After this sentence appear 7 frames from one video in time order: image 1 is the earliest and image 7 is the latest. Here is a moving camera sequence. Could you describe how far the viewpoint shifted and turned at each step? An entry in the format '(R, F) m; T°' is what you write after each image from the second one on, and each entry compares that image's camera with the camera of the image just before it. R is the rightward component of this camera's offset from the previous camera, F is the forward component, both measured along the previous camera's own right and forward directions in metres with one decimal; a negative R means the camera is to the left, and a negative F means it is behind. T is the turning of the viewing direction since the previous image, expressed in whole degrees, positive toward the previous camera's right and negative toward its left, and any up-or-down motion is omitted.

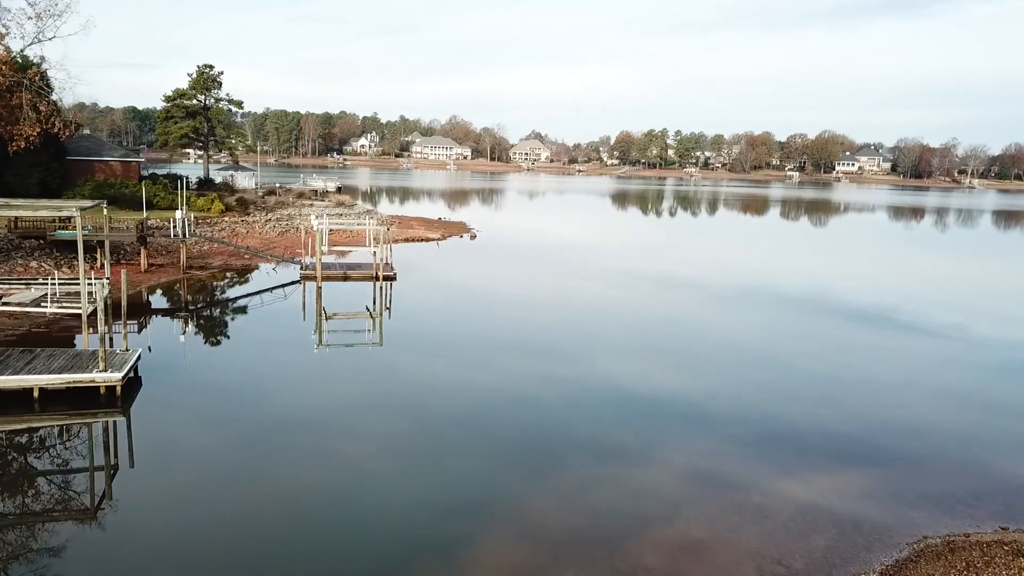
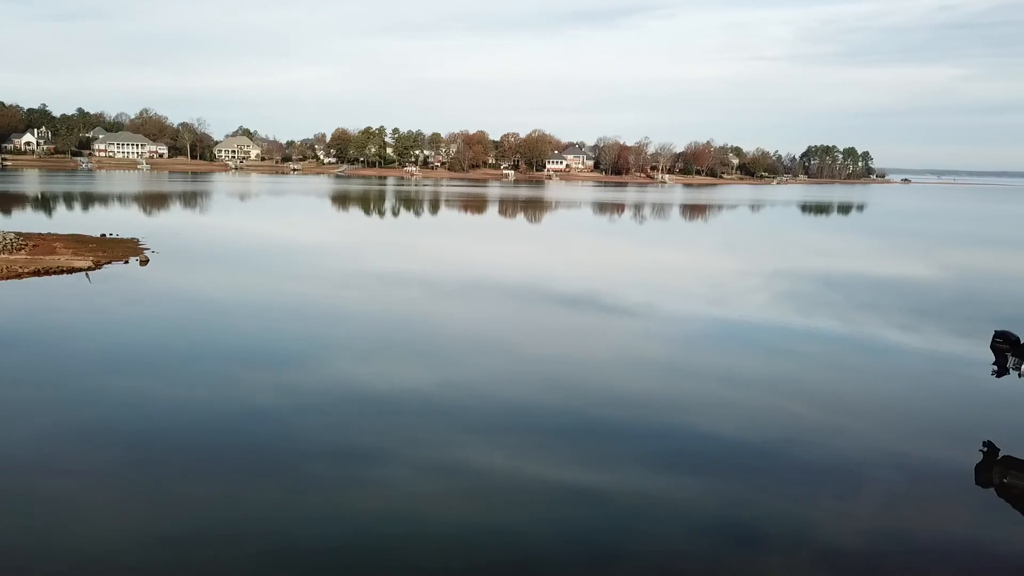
(-1.9, -3.0) m; -5°
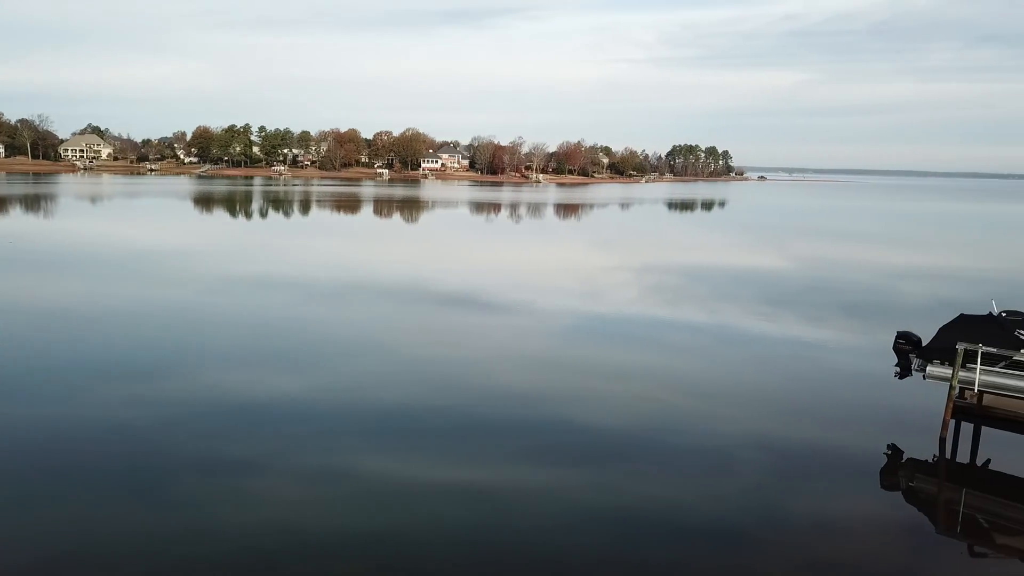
(0.0, +1.0) m; +9°
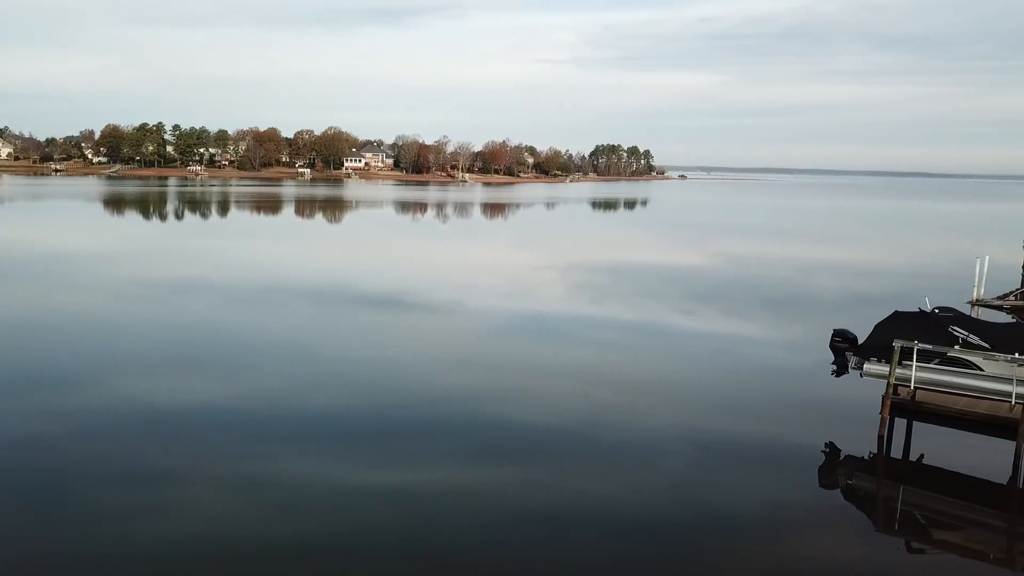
(+3.3, -0.8) m; -20°
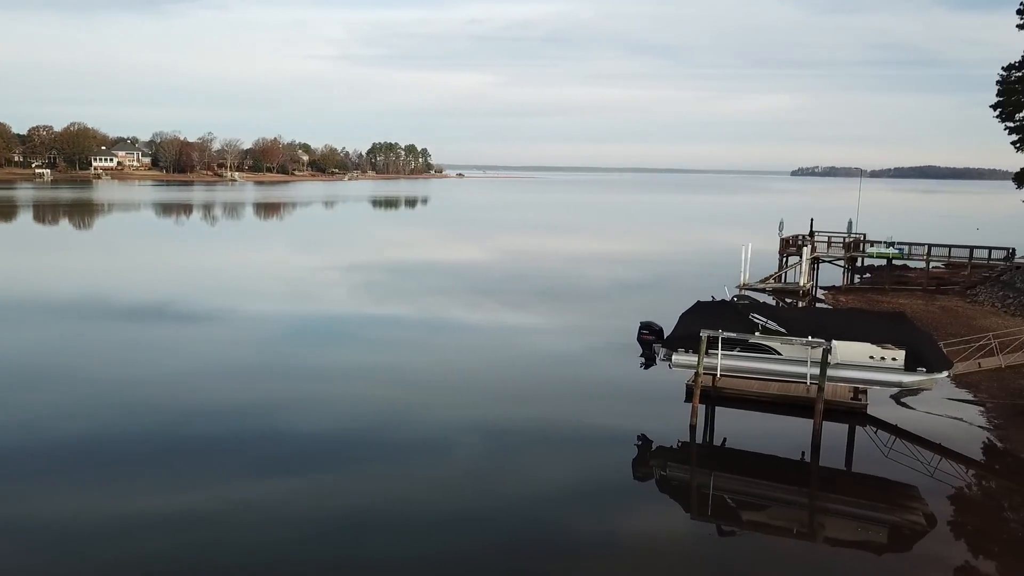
(-0.1, +0.6) m; +16°
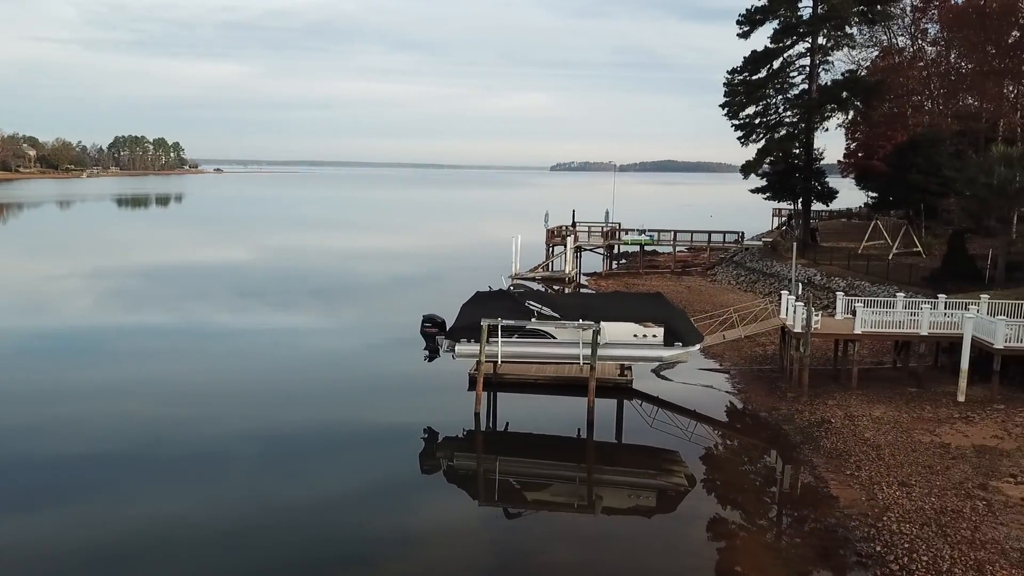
(0.0, +0.1) m; +16°
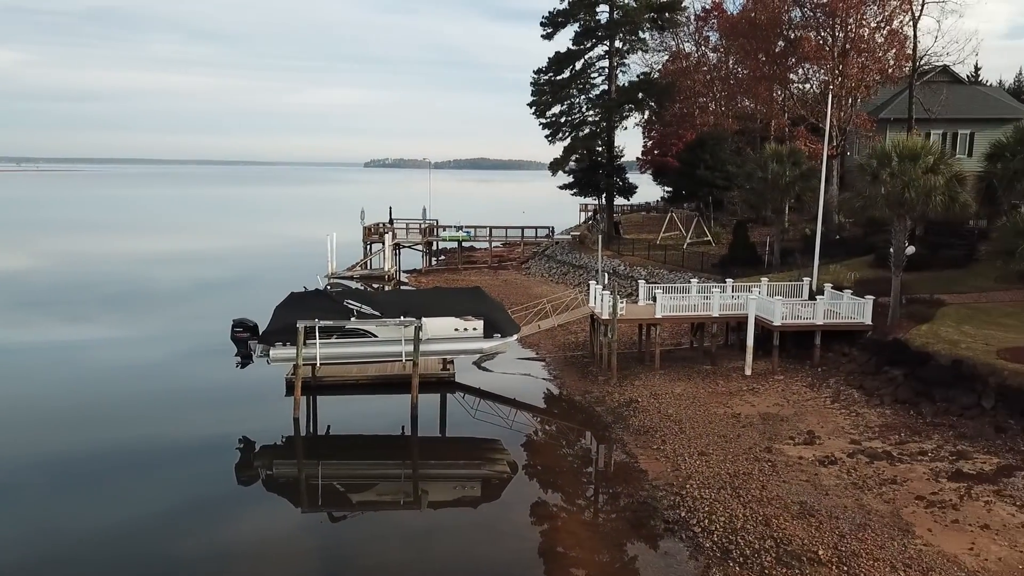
(0.0, -0.1) m; +13°
